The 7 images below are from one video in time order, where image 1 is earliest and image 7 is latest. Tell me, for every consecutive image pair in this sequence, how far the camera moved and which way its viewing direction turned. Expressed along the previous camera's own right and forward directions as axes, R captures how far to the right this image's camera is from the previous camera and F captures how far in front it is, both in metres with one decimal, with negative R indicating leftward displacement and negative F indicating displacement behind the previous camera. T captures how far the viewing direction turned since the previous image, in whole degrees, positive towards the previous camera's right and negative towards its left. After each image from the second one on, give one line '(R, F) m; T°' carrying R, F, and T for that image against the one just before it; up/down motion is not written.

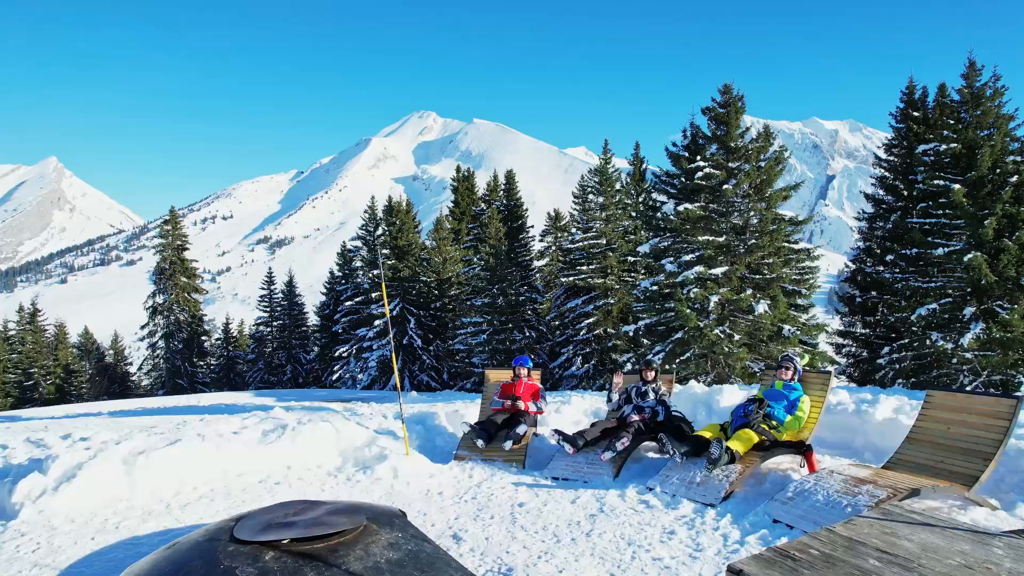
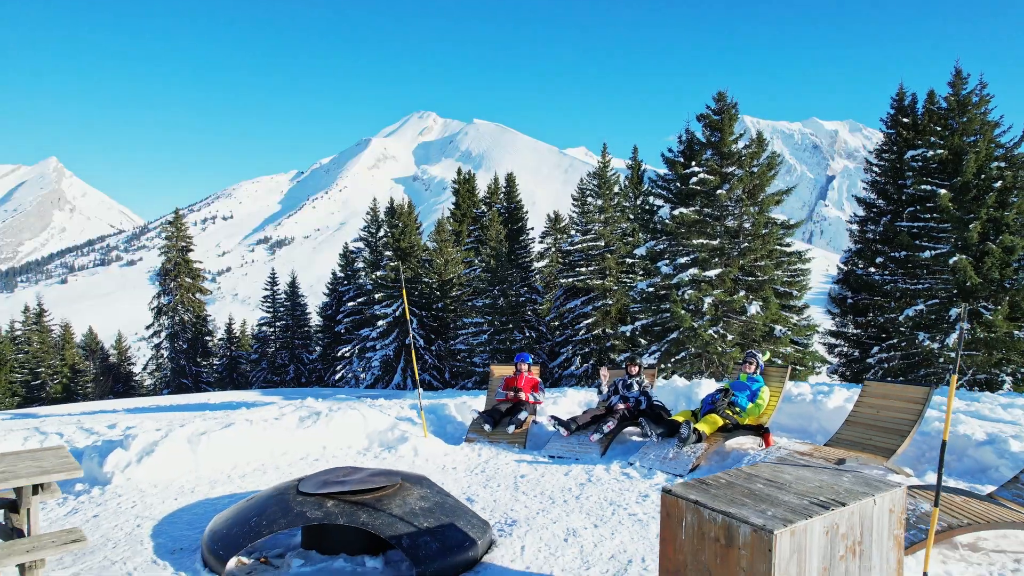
(0.0, -0.6) m; 0°
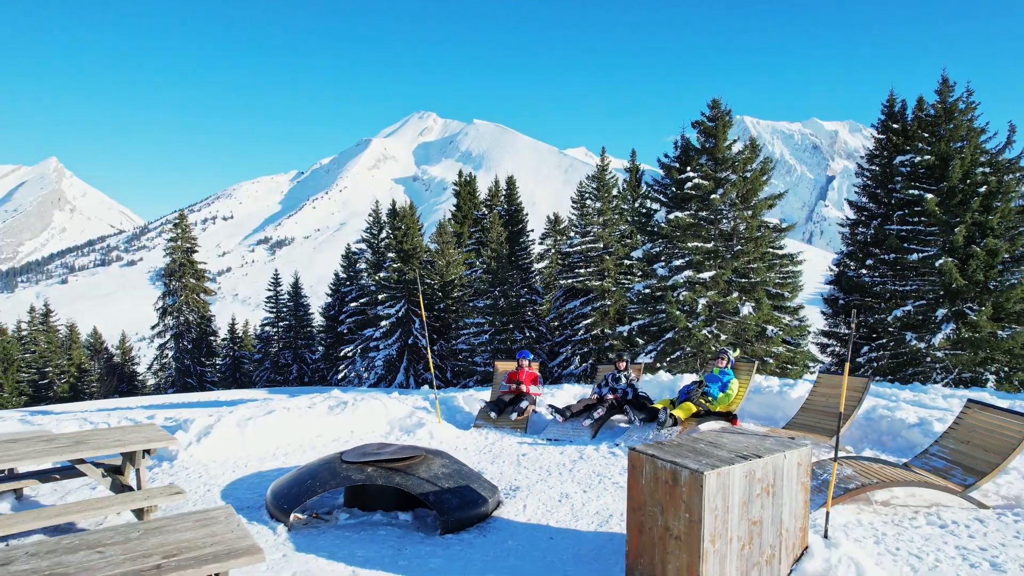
(0.0, -0.6) m; 0°
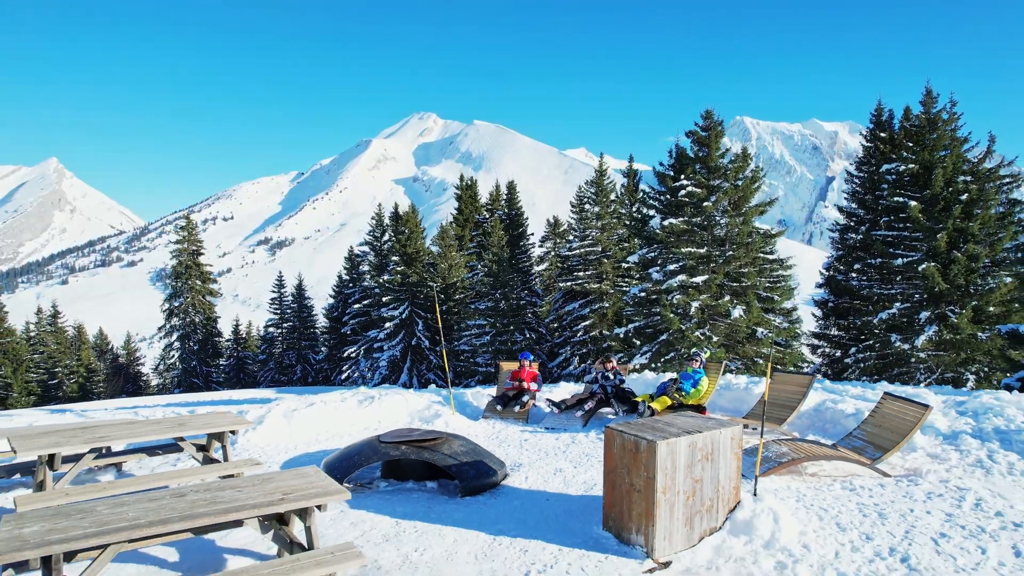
(0.0, -0.8) m; 0°
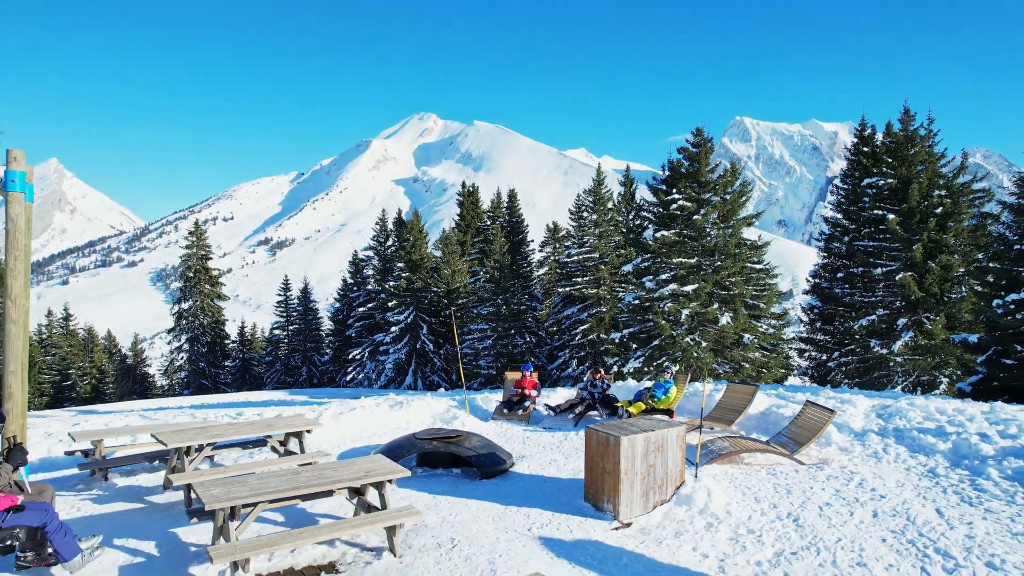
(0.0, -1.2) m; 0°
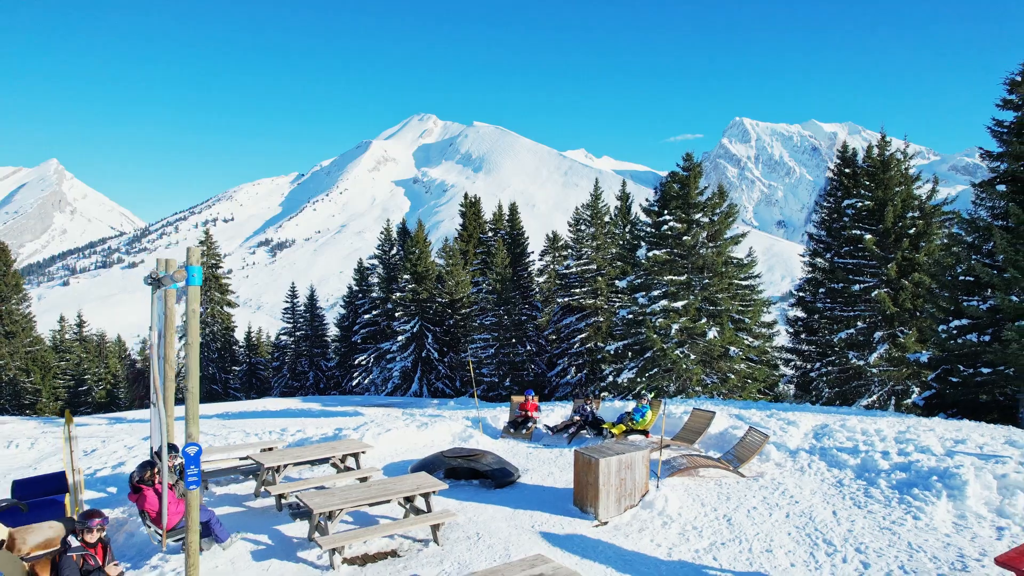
(-0.1, -1.4) m; 0°
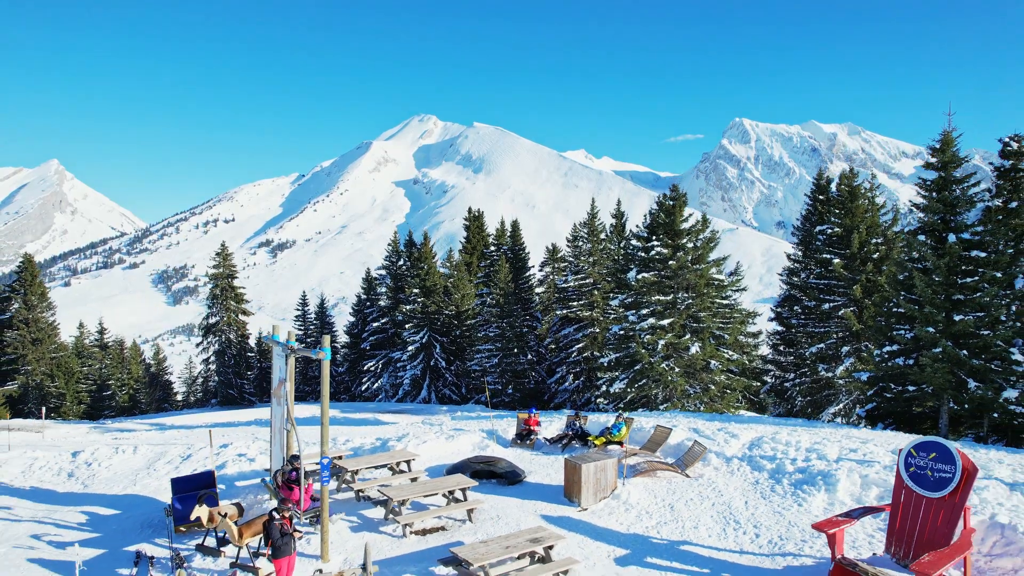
(-0.1, -2.3) m; 0°
